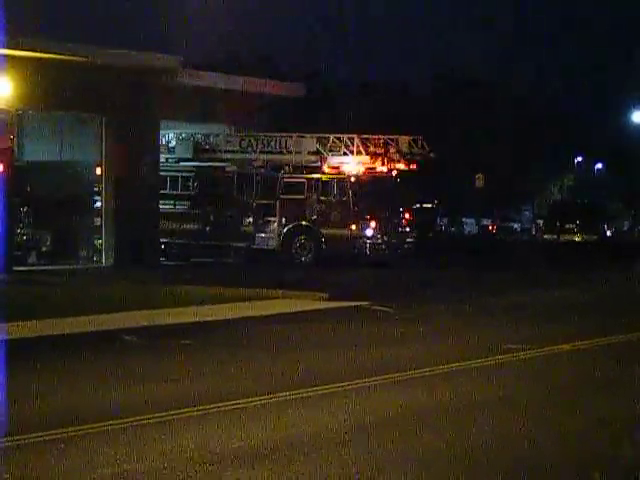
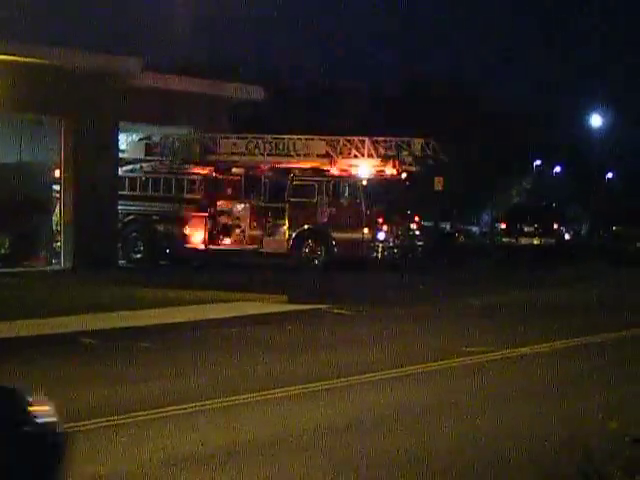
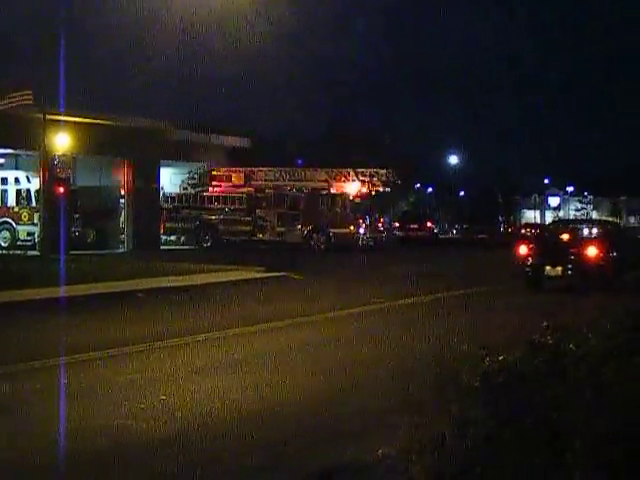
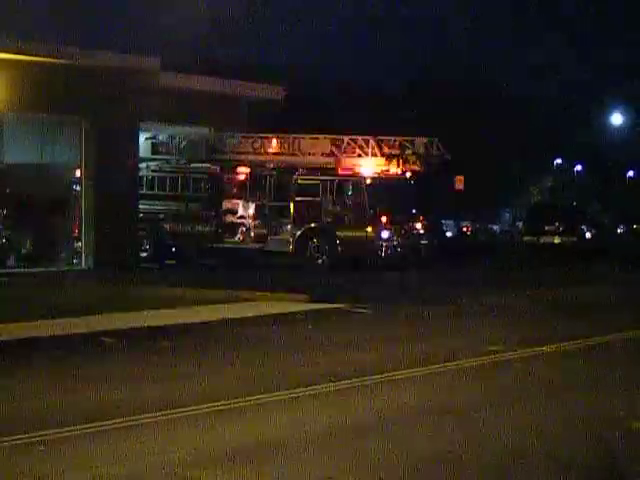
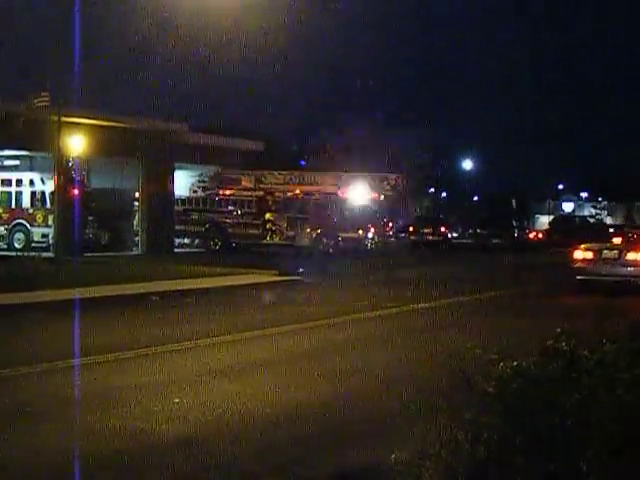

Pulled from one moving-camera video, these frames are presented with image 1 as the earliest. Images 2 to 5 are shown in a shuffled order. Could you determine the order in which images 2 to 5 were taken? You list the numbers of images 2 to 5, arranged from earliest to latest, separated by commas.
4, 2, 5, 3
